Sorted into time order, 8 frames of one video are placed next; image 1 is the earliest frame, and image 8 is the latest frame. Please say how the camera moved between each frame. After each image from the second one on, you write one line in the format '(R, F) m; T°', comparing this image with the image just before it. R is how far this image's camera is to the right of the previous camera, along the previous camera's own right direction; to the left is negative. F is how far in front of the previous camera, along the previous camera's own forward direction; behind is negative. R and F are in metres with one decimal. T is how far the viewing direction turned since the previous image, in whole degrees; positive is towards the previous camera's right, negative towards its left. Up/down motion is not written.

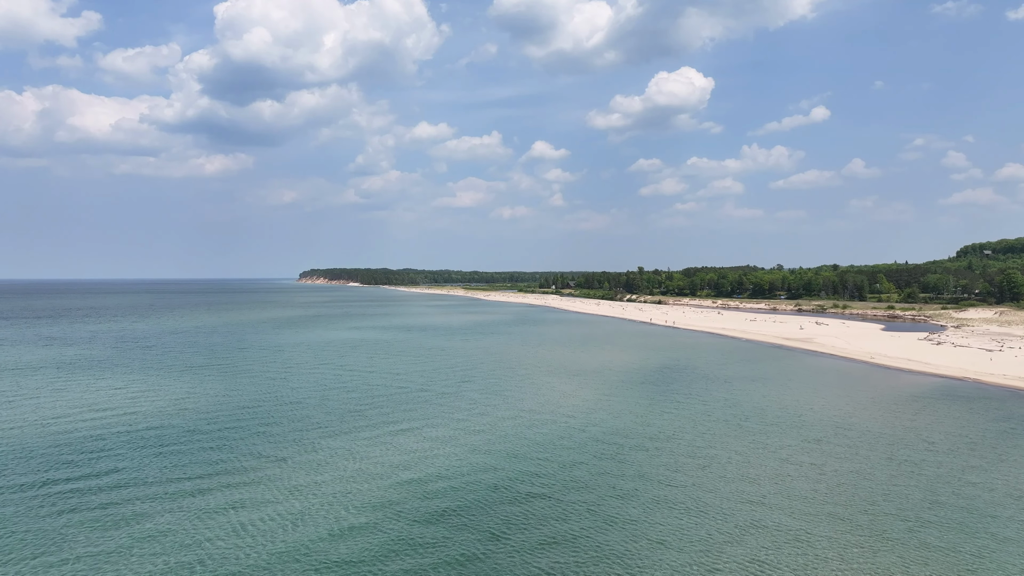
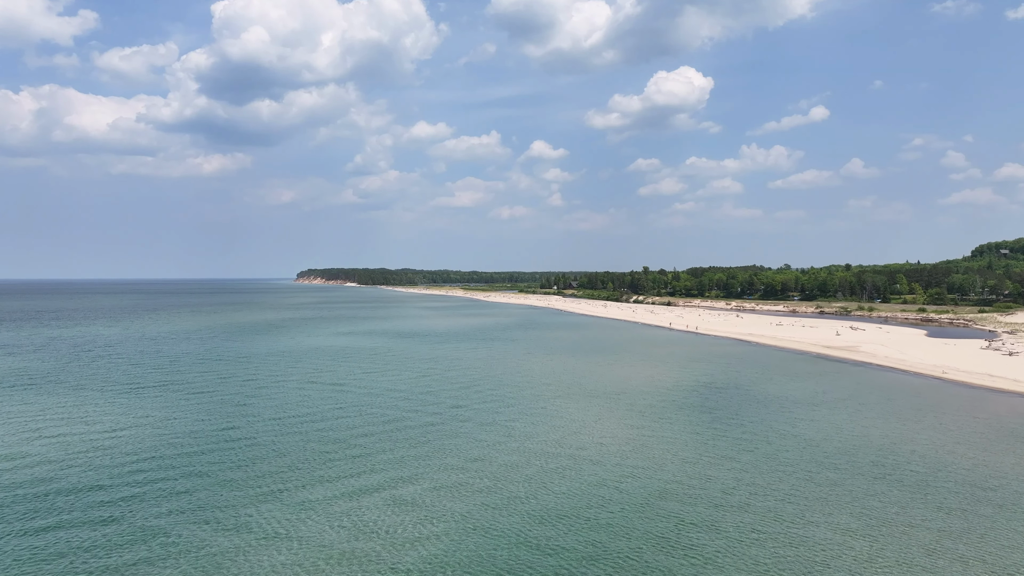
(-0.5, +6.1) m; 0°
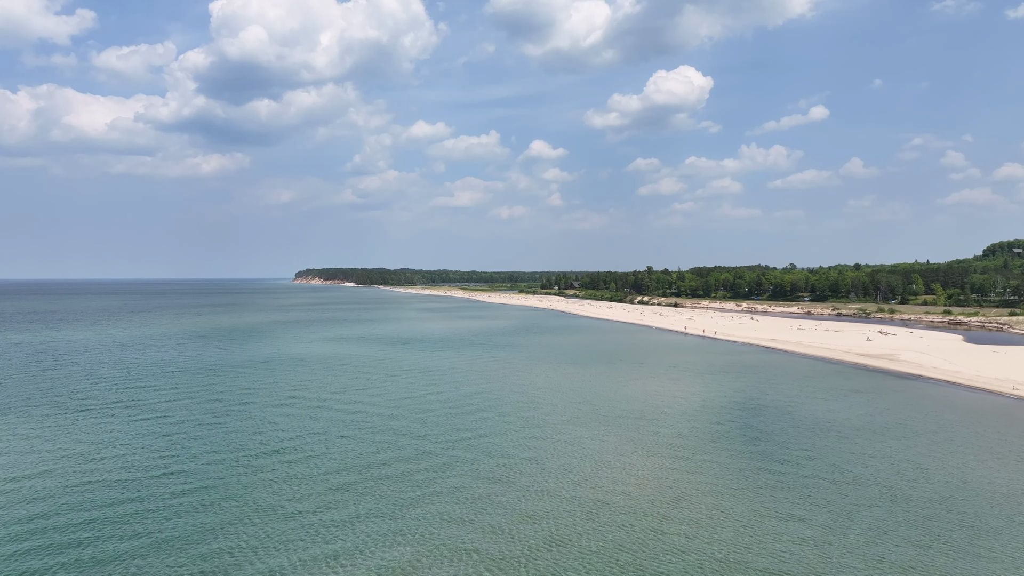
(-0.2, +4.6) m; 0°
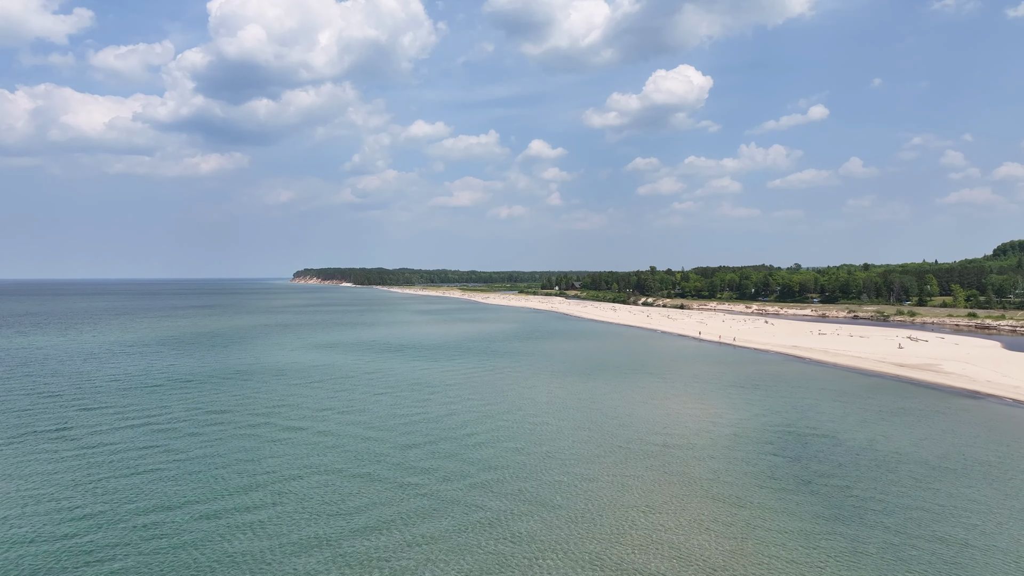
(-0.1, +4.0) m; 0°
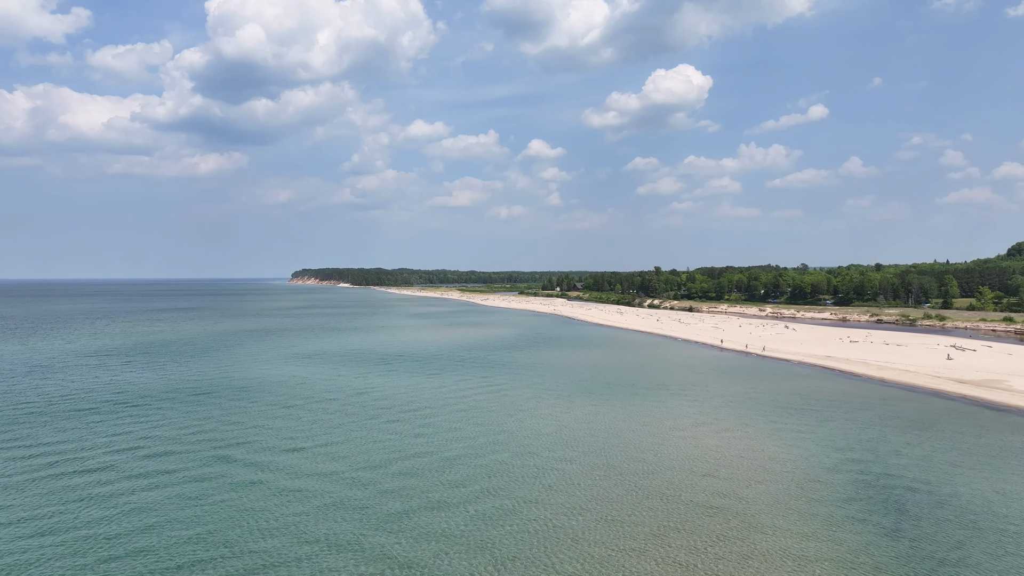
(-0.2, +5.0) m; 0°
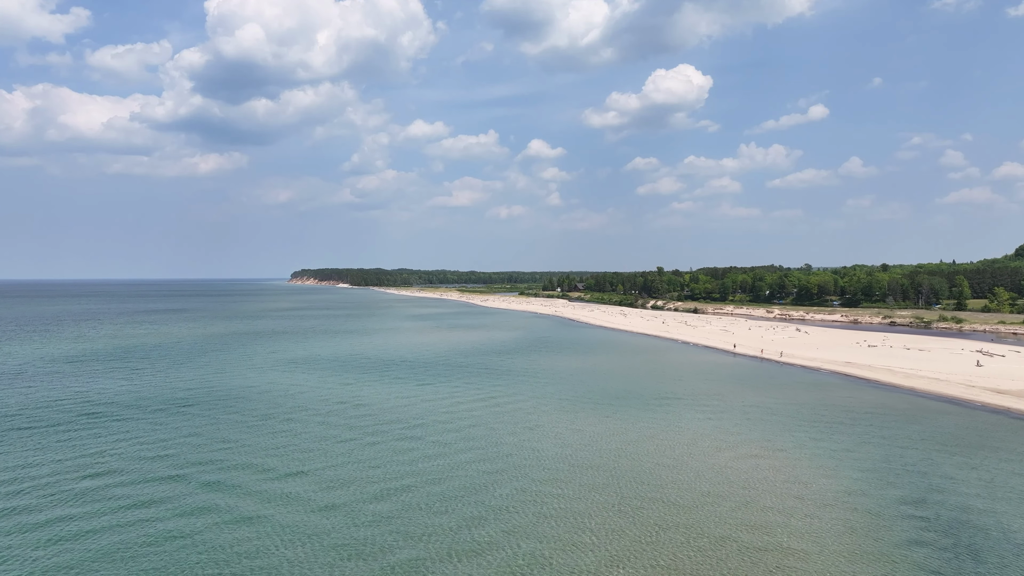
(-0.1, +2.5) m; 0°
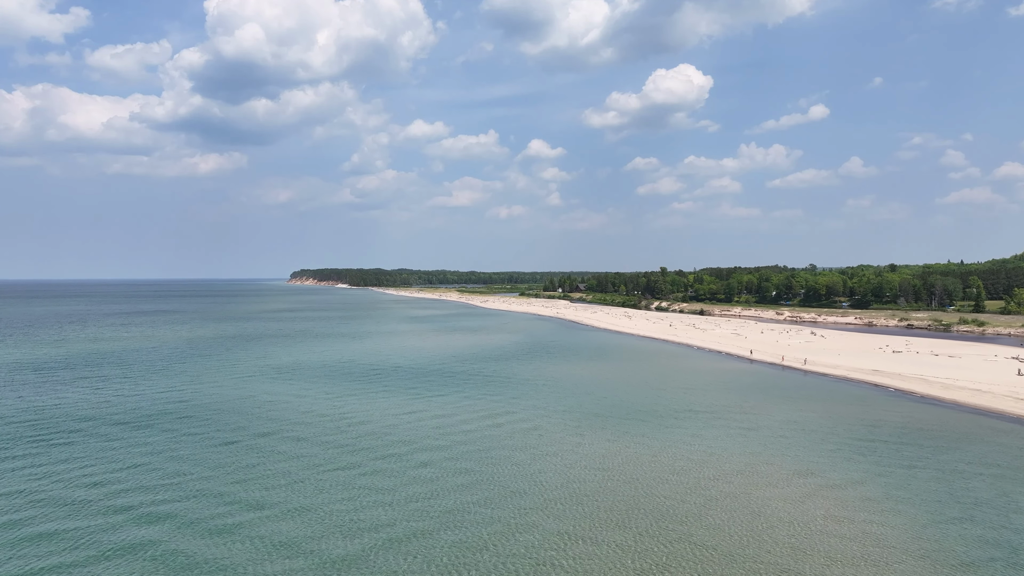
(-0.1, +3.0) m; 0°
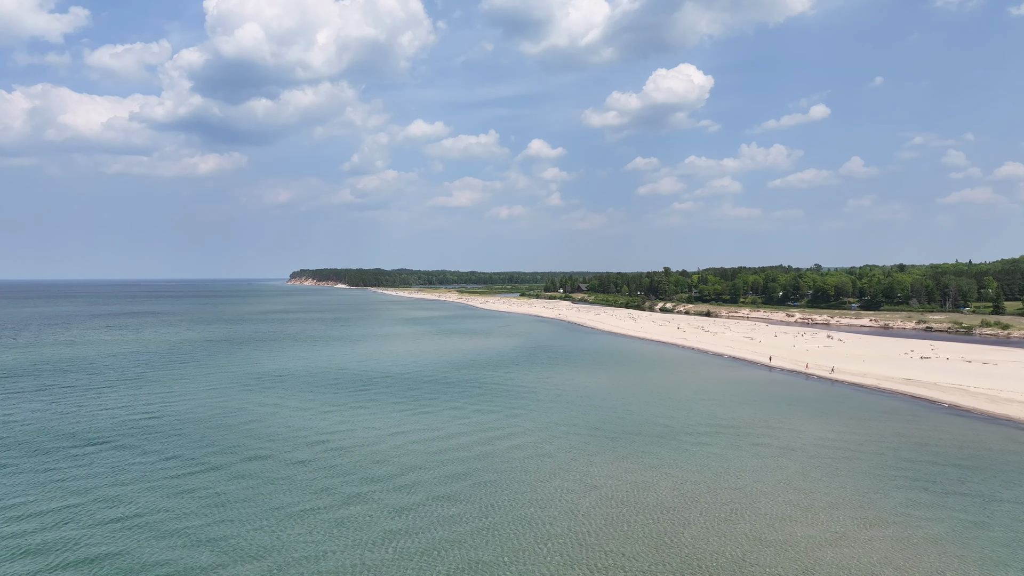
(0.0, +3.1) m; 0°
